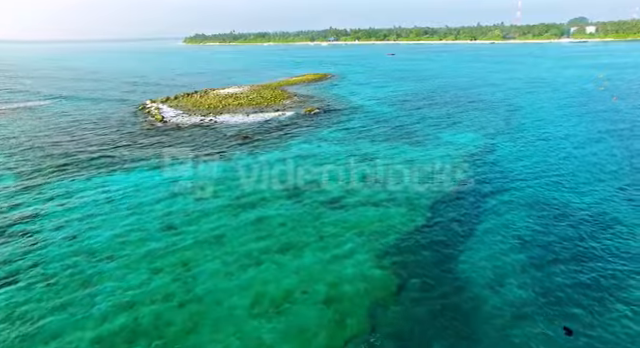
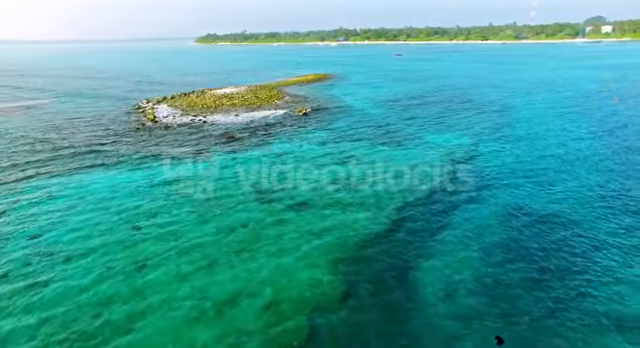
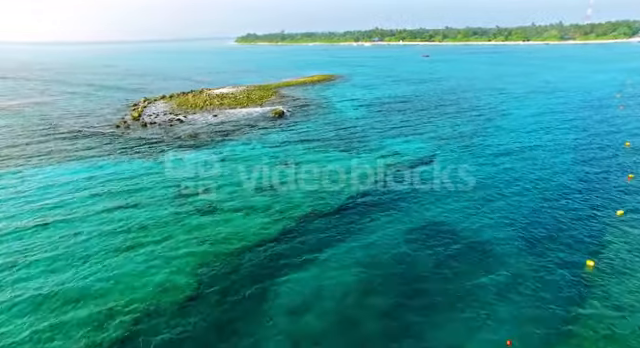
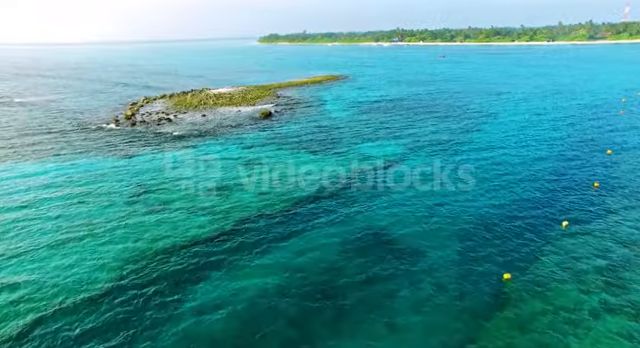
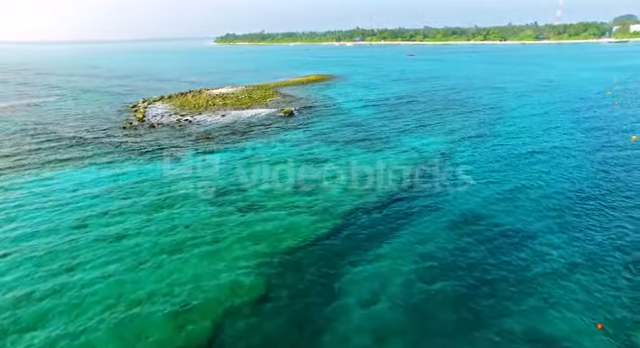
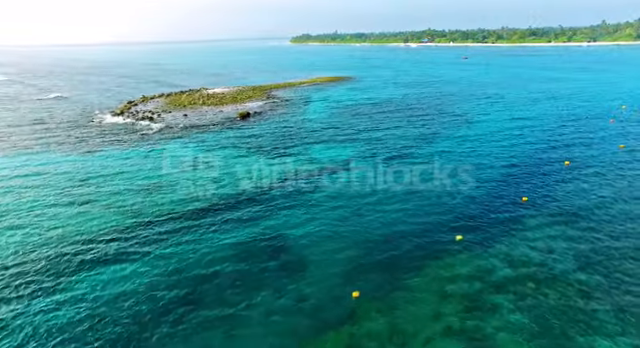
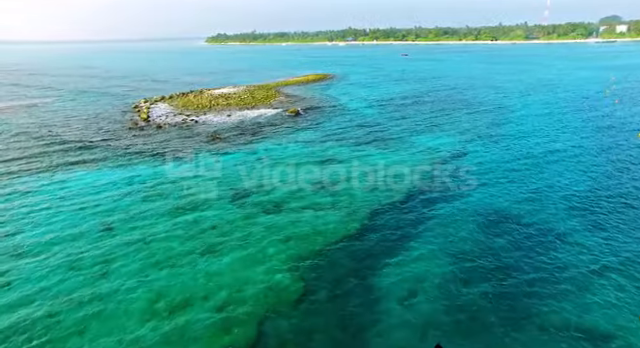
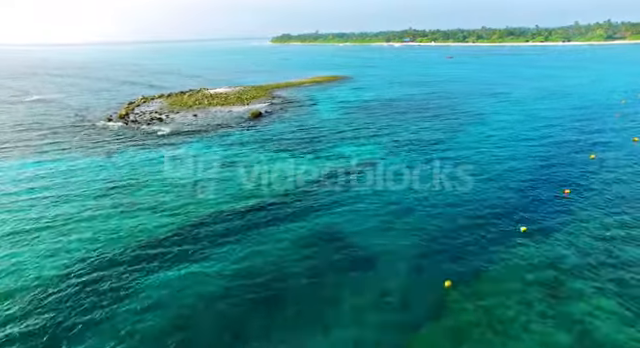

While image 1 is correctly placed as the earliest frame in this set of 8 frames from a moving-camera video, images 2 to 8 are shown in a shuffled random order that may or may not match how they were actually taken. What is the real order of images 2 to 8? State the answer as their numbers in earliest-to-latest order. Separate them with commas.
2, 7, 5, 3, 4, 8, 6
